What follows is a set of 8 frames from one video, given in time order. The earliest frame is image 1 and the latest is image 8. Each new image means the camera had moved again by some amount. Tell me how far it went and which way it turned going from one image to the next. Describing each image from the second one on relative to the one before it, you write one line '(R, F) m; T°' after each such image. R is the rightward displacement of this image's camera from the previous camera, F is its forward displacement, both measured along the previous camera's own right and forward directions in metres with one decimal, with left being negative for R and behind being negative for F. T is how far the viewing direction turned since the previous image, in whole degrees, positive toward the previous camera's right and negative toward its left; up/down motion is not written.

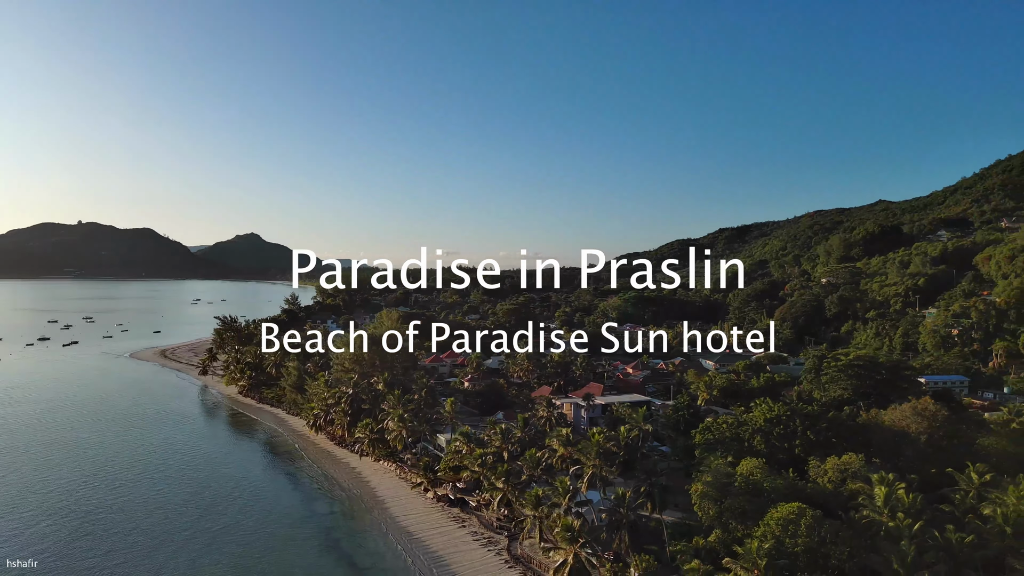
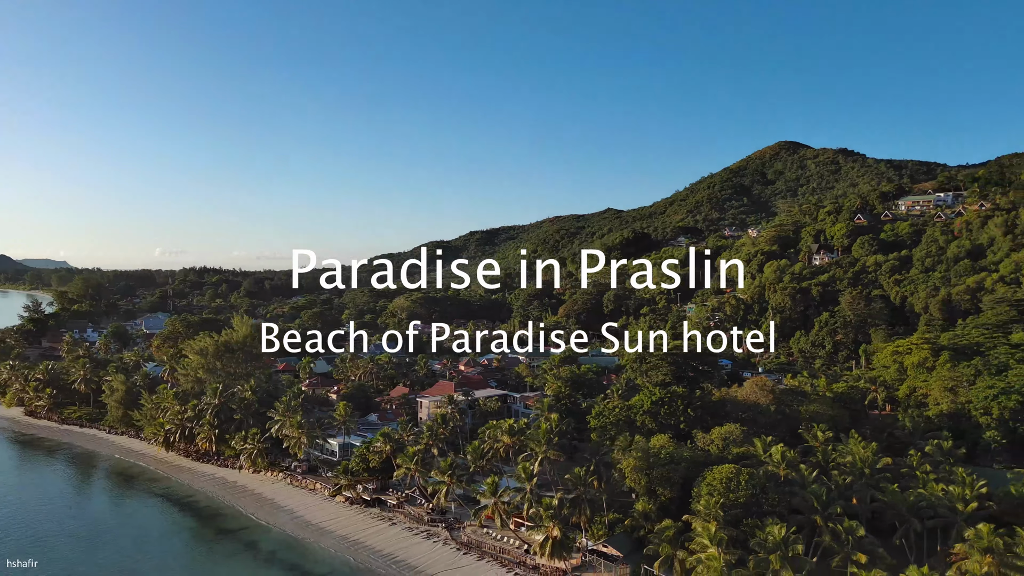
(-8.3, -0.4) m; +20°
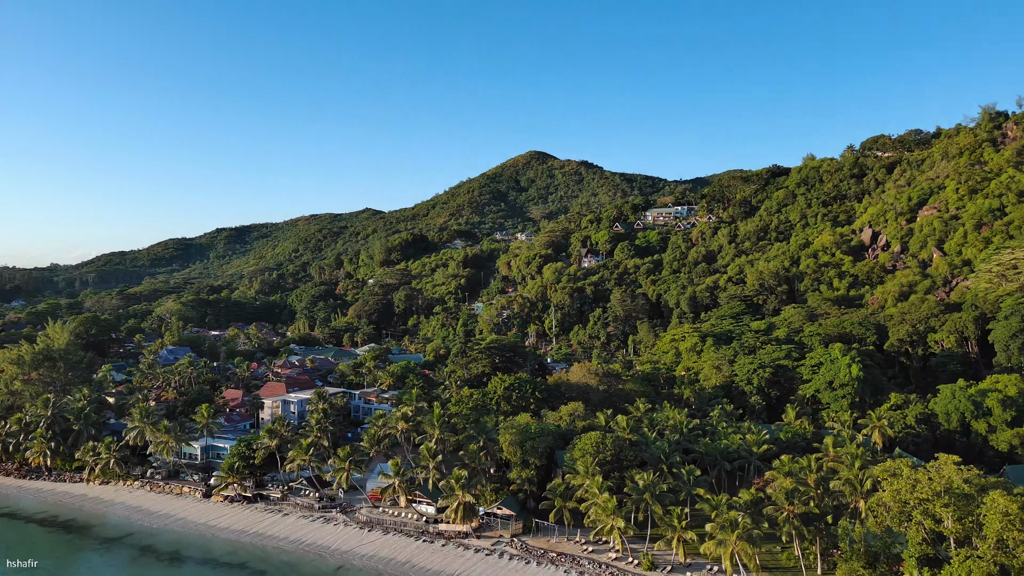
(-6.6, -3.2) m; +19°
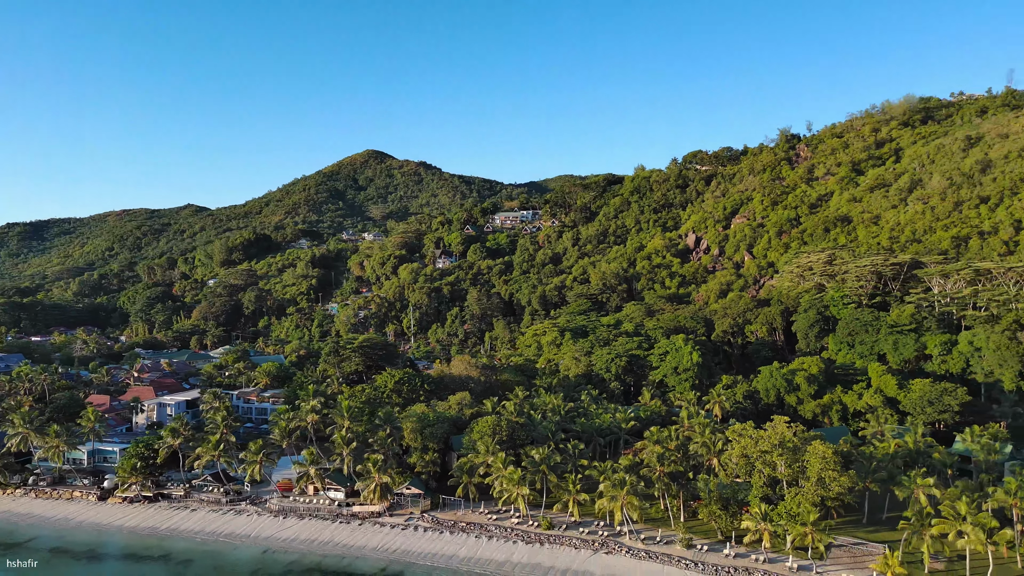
(-3.6, -3.4) m; +13°
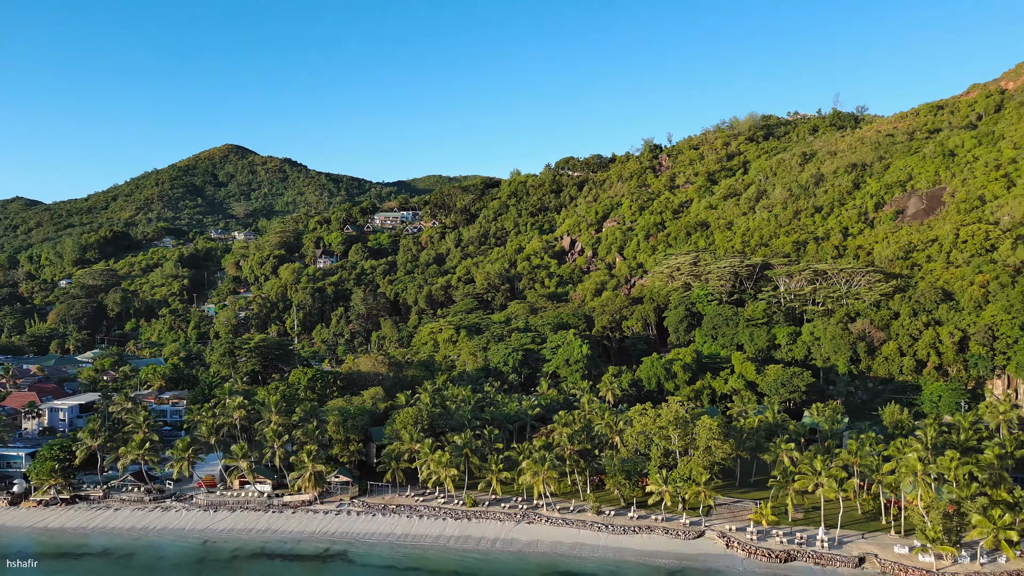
(-3.1, -3.0) m; +11°
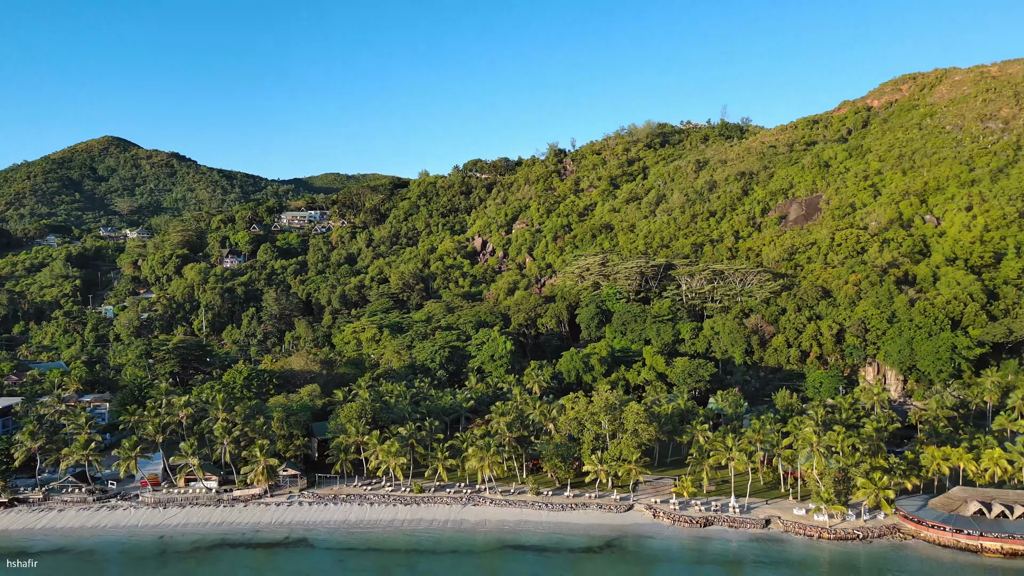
(-2.5, -2.6) m; +8°
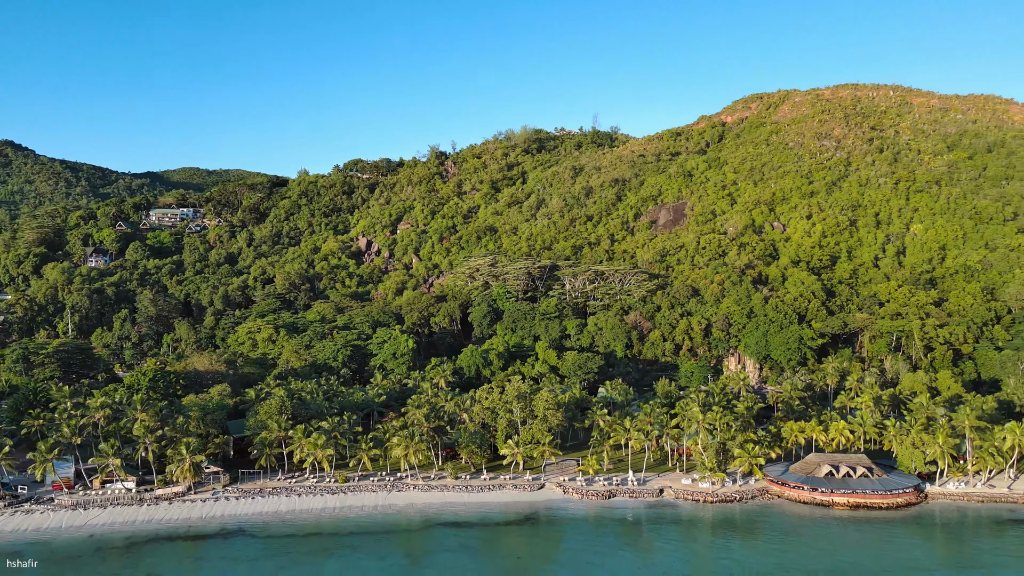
(-2.9, -2.9) m; +10°
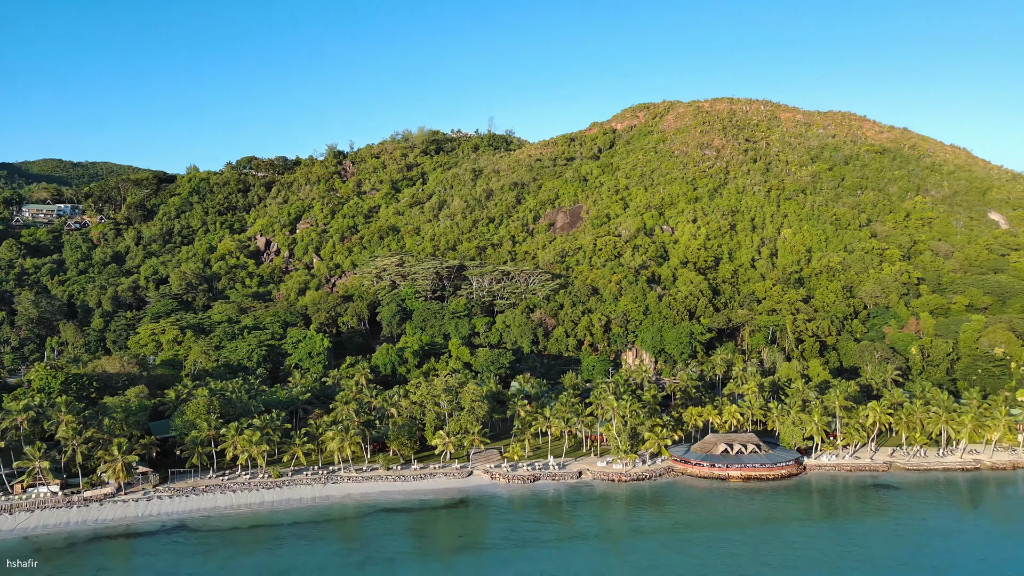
(-2.5, -2.5) m; +9°
